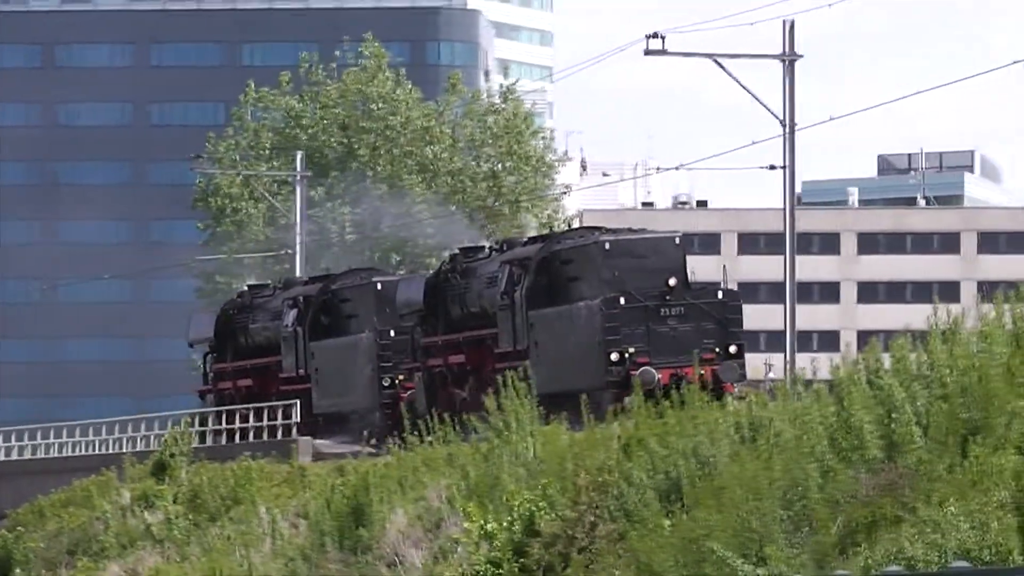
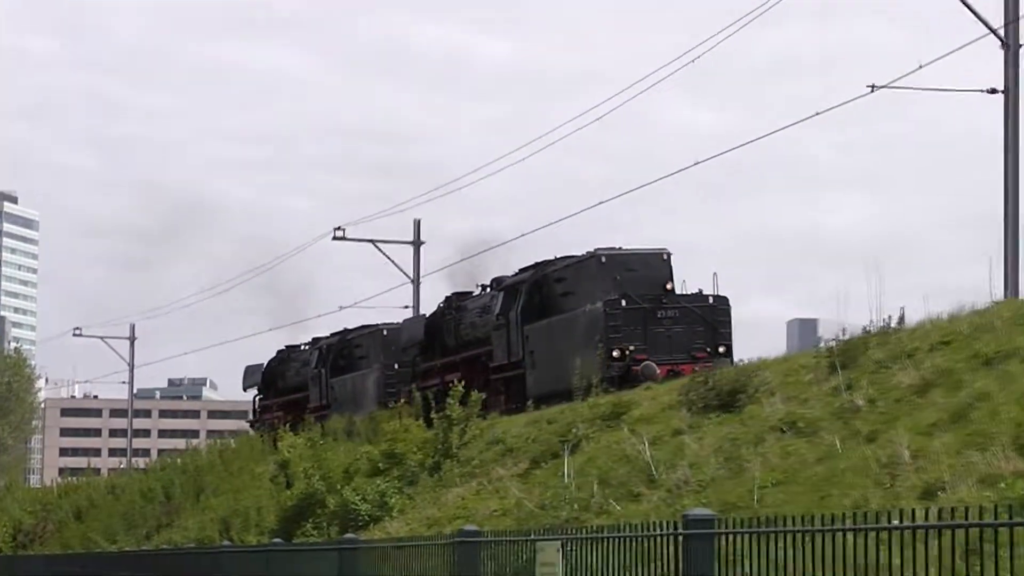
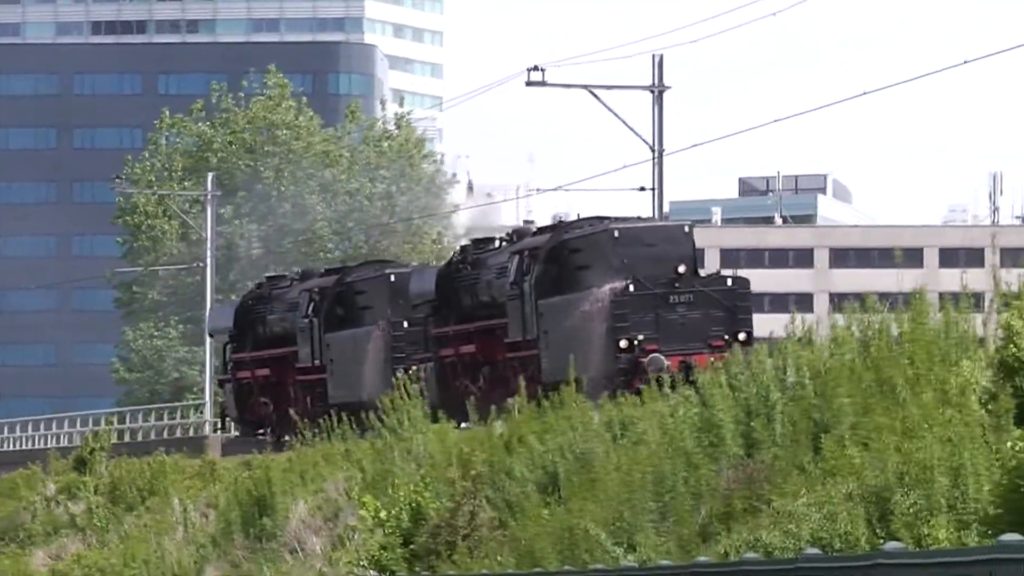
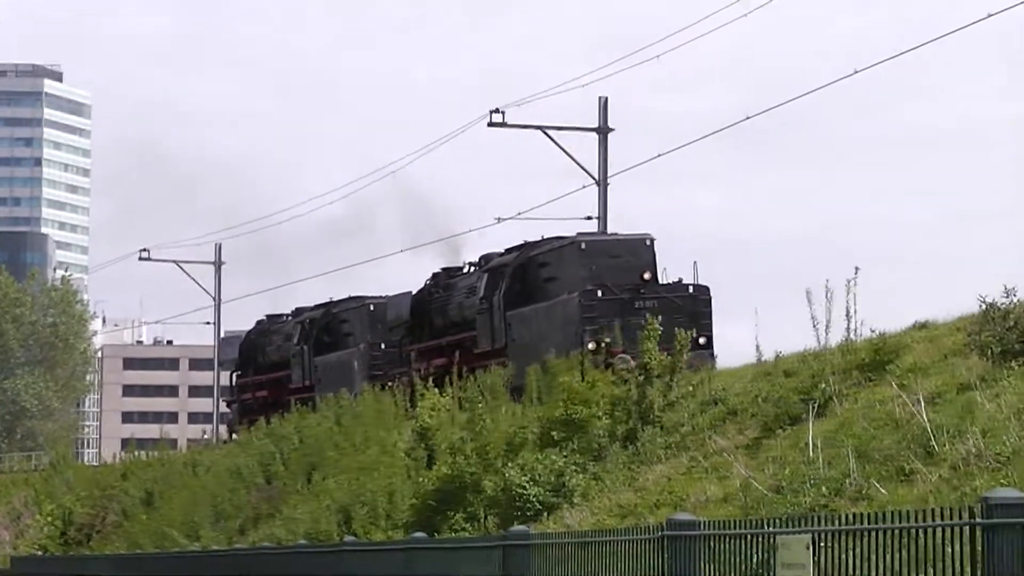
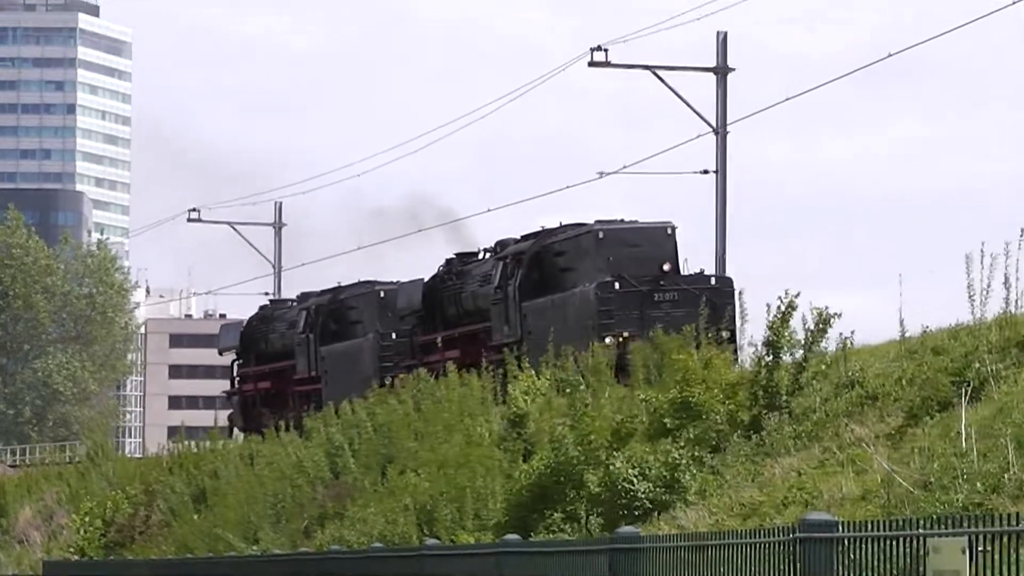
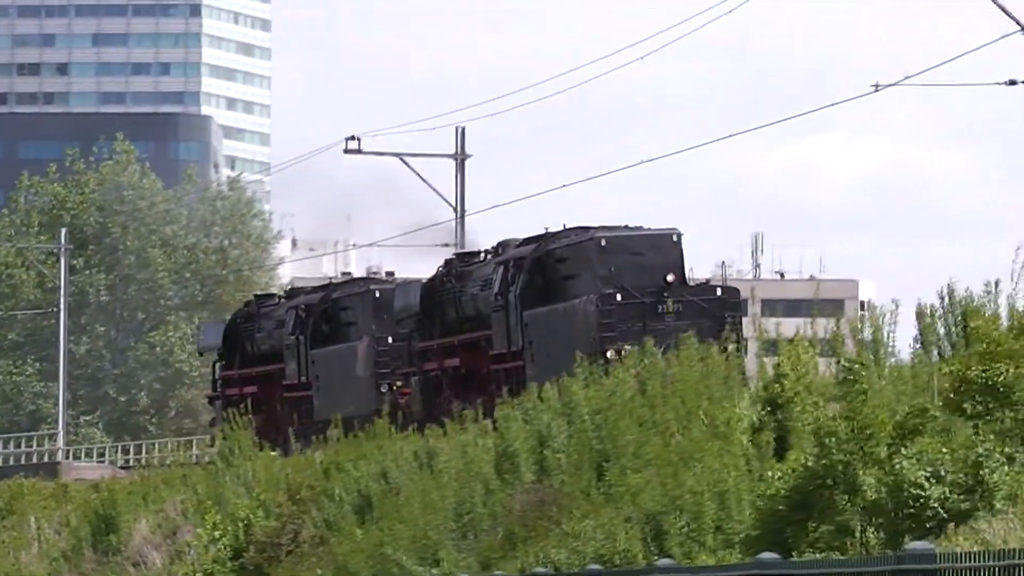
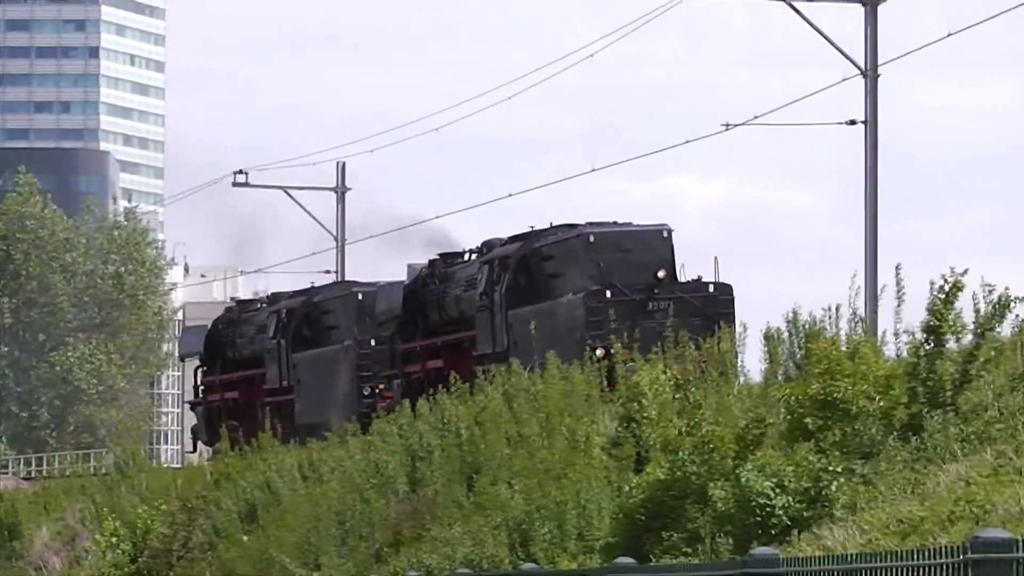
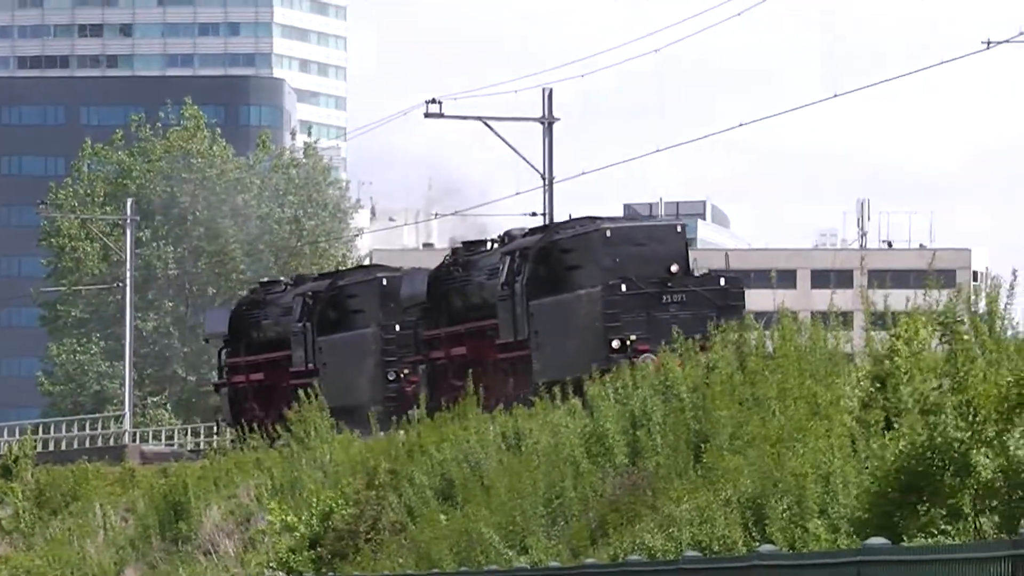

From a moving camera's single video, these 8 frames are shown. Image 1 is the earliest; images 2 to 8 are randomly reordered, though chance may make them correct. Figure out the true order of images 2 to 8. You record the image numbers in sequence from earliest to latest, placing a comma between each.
3, 8, 6, 7, 5, 4, 2
